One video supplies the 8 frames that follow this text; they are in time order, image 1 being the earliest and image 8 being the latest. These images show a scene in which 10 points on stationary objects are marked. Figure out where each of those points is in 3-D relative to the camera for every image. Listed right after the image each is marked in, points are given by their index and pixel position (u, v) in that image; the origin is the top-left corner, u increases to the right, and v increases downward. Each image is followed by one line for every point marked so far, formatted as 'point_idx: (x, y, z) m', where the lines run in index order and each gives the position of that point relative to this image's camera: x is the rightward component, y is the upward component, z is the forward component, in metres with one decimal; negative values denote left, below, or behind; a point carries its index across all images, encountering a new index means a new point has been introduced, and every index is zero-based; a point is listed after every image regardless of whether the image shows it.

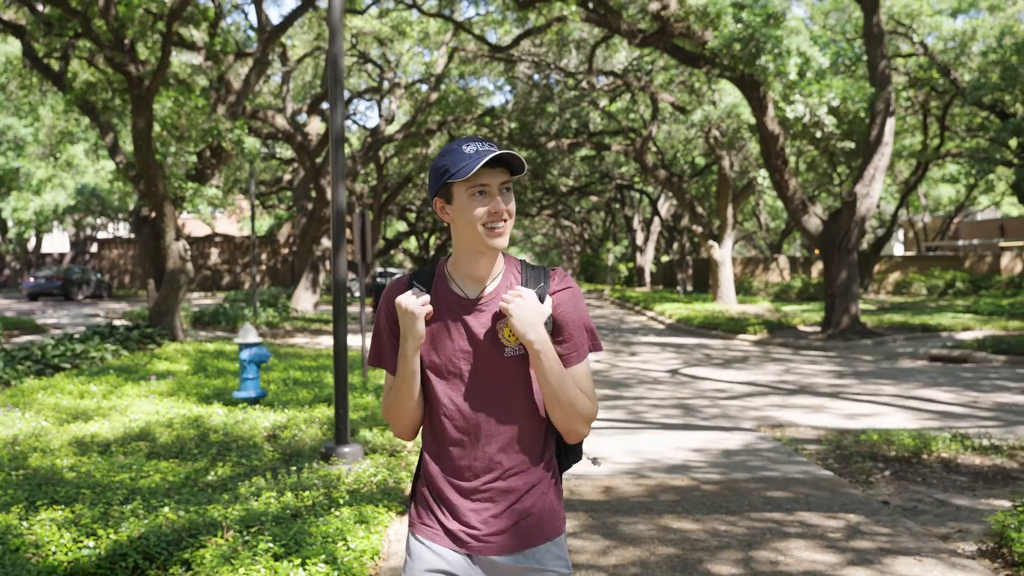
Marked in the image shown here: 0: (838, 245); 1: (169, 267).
0: (+6.1, +0.8, +19.2) m
1: (-4.9, +0.3, +14.9) m
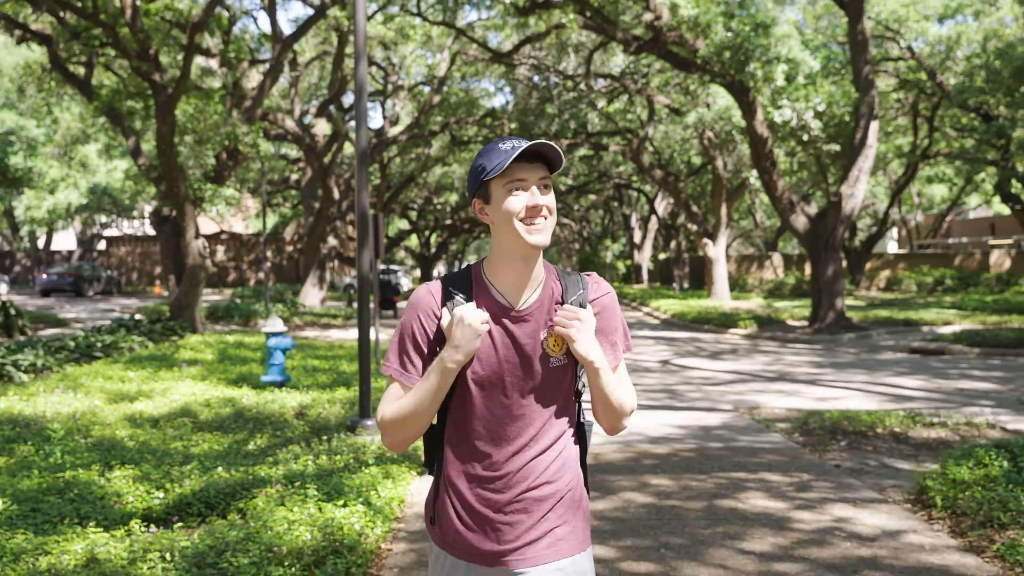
0: (+6.1, +0.9, +20.1) m
1: (-4.9, +0.4, +15.8) m
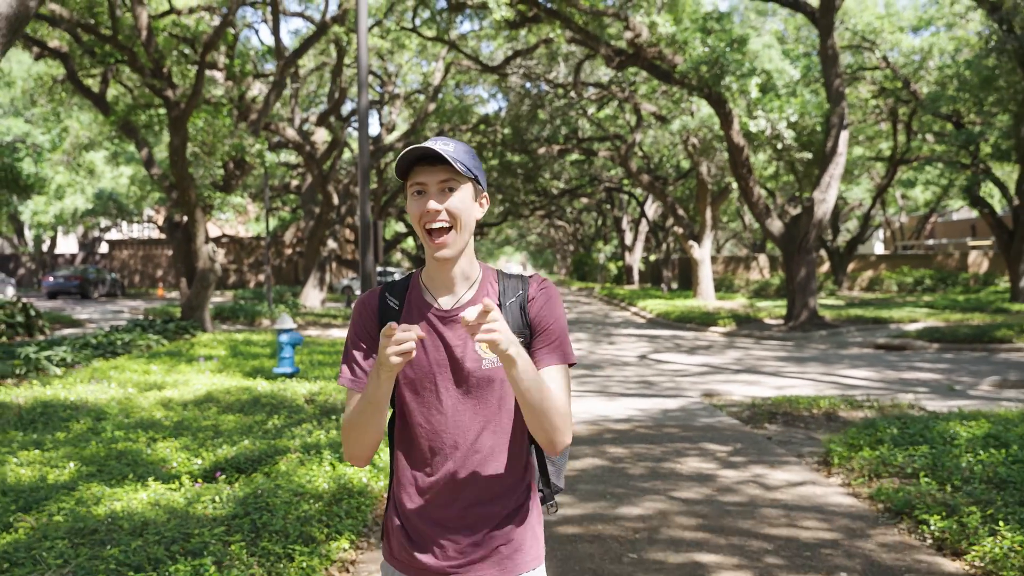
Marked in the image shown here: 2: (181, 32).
0: (+5.9, +0.9, +21.3) m
1: (-5.1, +0.3, +16.9) m
2: (-6.0, +4.7, +18.6) m
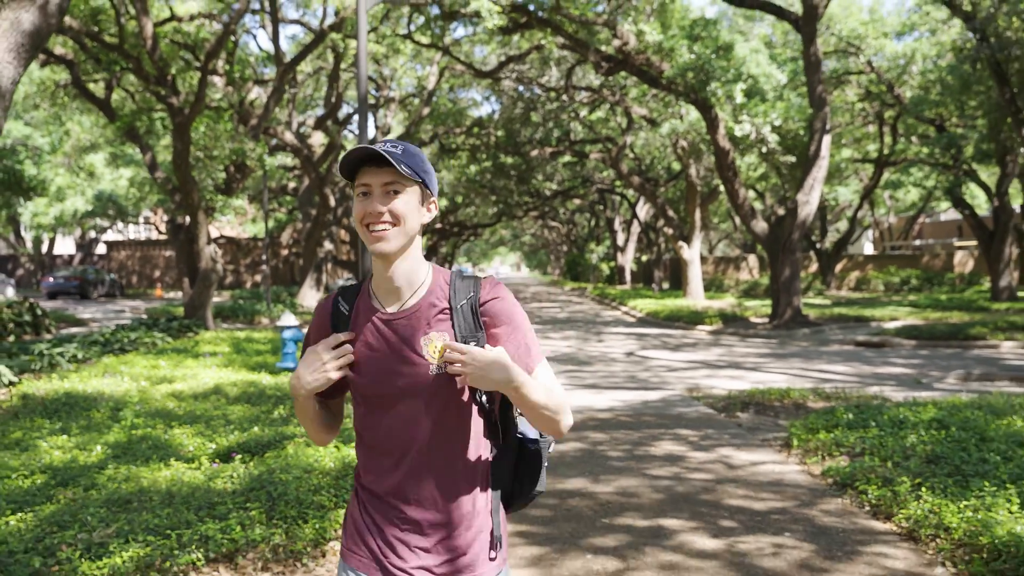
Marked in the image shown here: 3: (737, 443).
0: (+5.7, +0.9, +21.9) m
1: (-5.2, +0.4, +17.5) m
2: (-6.2, +4.7, +19.2) m
3: (+1.5, -1.1, +7.0) m
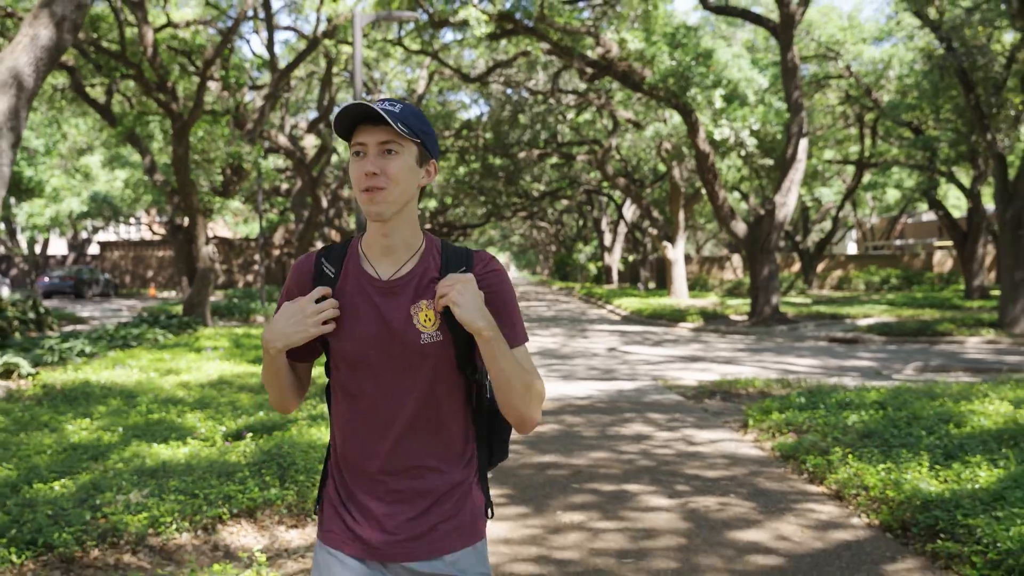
0: (+5.5, +0.9, +22.6) m
1: (-5.5, +0.4, +18.1) m
2: (-6.4, +4.7, +19.8) m
3: (+1.4, -1.0, +7.8) m
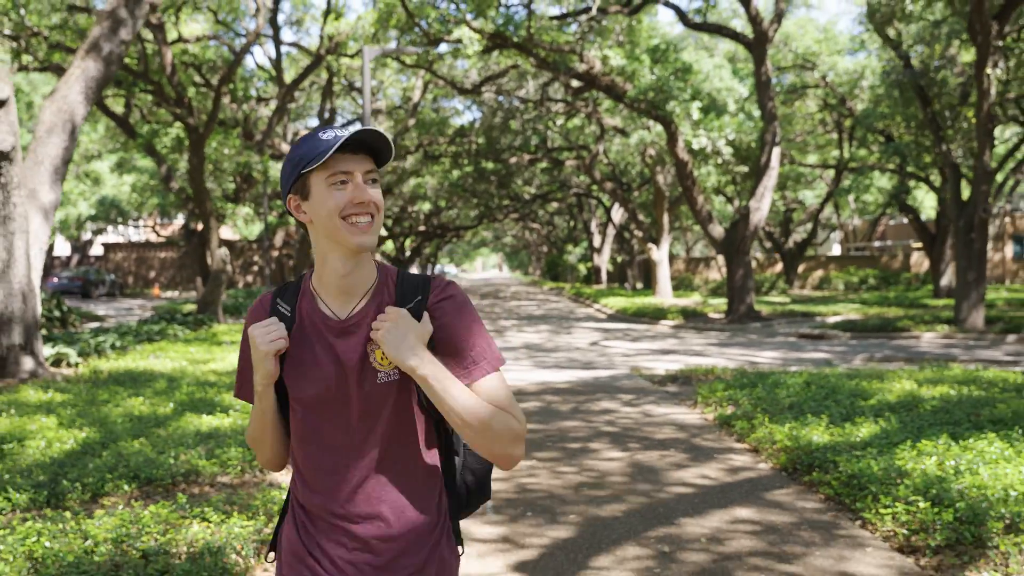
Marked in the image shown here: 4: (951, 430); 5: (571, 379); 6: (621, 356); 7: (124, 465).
0: (+5.3, +0.9, +24.1) m
1: (-5.6, +0.4, +19.5) m
2: (-6.6, +4.7, +21.2) m
3: (+1.3, -1.0, +9.2) m
4: (+2.7, -0.9, +6.4) m
5: (+0.7, -1.0, +11.8) m
6: (+1.7, -1.0, +15.4) m
7: (-2.3, -1.0, +6.1) m
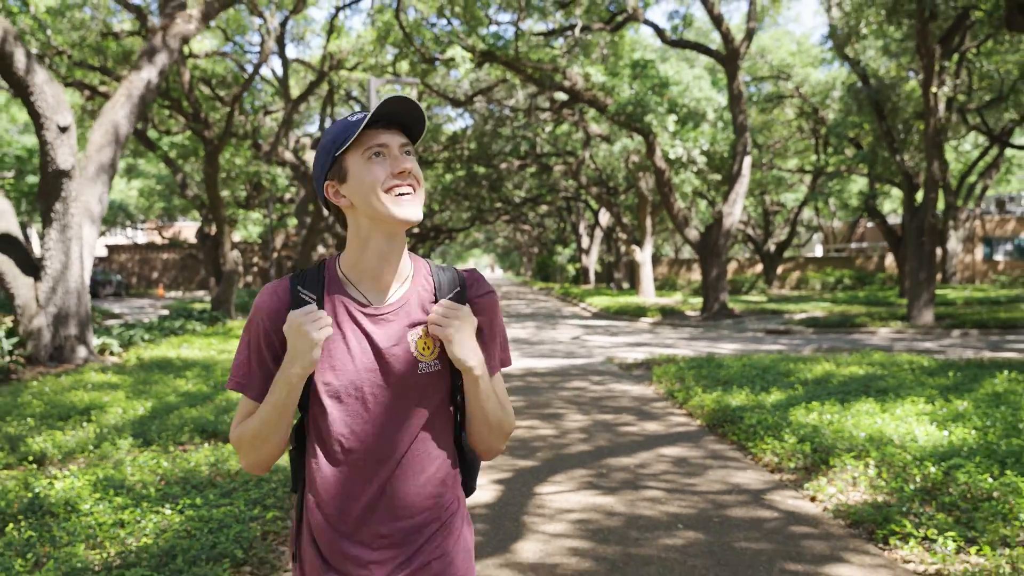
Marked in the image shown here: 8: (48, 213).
0: (+5.0, +0.9, +25.8) m
1: (-5.9, +0.4, +21.1) m
2: (-6.8, +4.7, +22.8) m
3: (+1.2, -1.0, +10.9) m
4: (+2.6, -0.8, +8.1) m
5: (+0.5, -1.0, +13.5) m
6: (+1.5, -1.0, +17.1) m
7: (-2.4, -1.0, +7.7) m
8: (-5.3, +0.8, +11.7) m
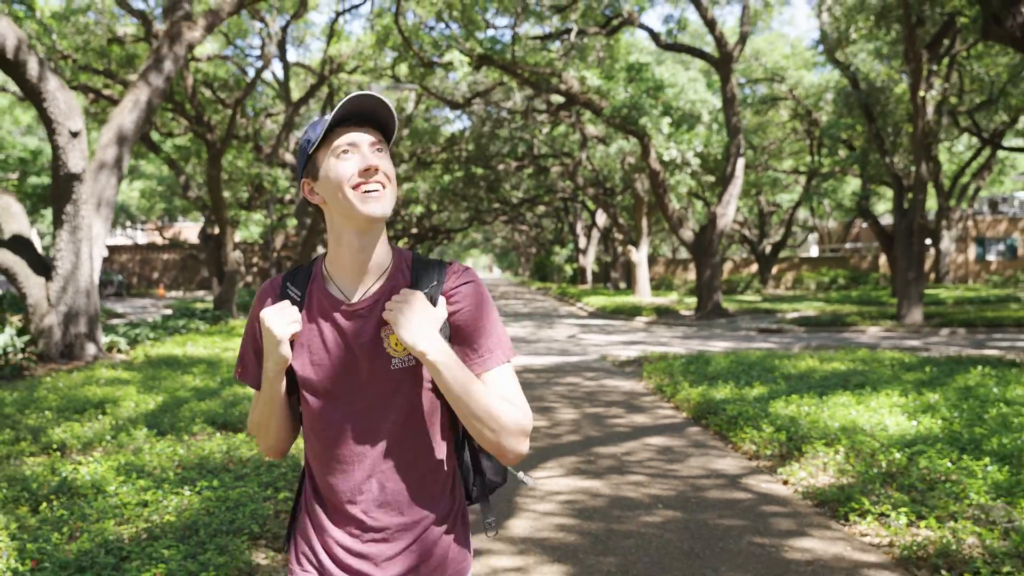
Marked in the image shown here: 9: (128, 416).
0: (+4.9, +0.9, +26.2) m
1: (-5.9, +0.4, +21.5) m
2: (-6.9, +4.7, +23.2) m
3: (+1.1, -1.0, +11.3) m
4: (+2.5, -0.8, +8.5) m
5: (+0.5, -1.0, +13.9) m
6: (+1.4, -1.0, +17.5) m
7: (-2.4, -1.0, +8.1) m
8: (-5.3, +0.9, +12.1) m
9: (-3.1, -1.0, +8.3) m
